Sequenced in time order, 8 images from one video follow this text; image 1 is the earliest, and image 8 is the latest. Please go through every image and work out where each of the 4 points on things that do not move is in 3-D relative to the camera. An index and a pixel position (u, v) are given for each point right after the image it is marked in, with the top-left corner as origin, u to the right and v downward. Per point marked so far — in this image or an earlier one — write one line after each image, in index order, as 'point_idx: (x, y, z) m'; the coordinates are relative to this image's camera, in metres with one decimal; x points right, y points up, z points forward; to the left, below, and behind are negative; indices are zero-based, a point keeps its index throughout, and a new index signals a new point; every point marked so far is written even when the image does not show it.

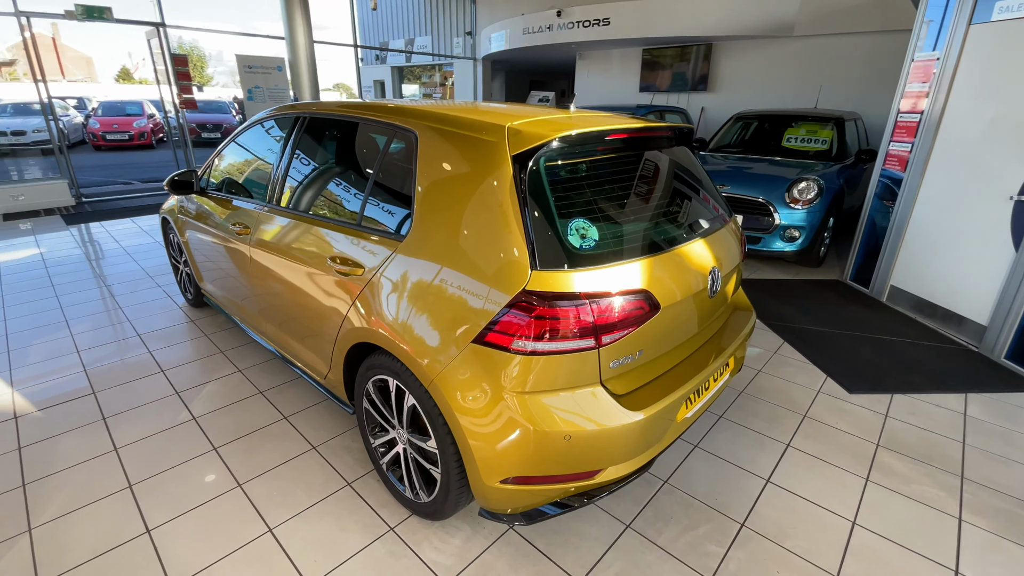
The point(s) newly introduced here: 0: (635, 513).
0: (+0.5, -0.8, +1.8) m
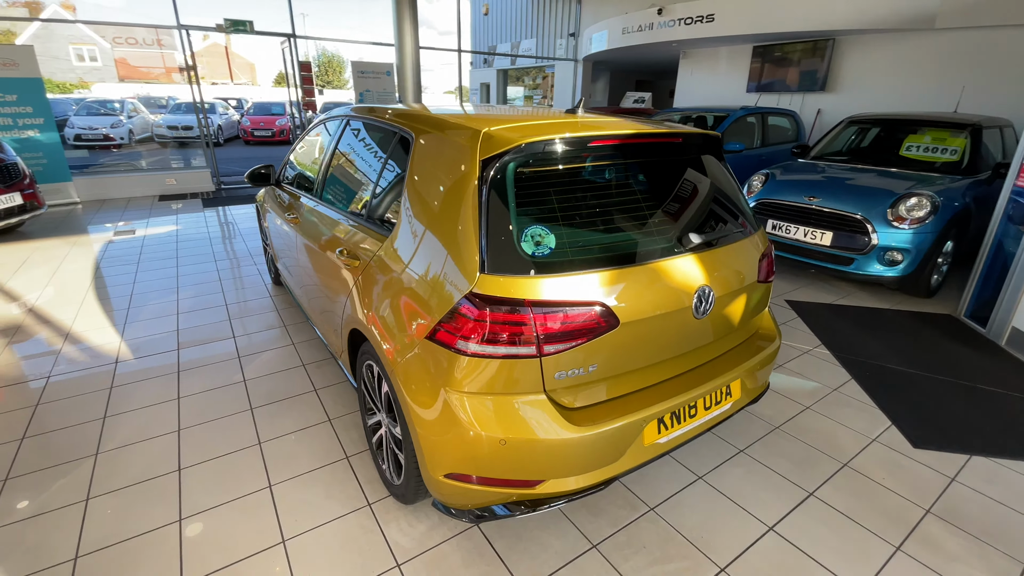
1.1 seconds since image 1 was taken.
0: (+0.3, -0.9, +1.7) m
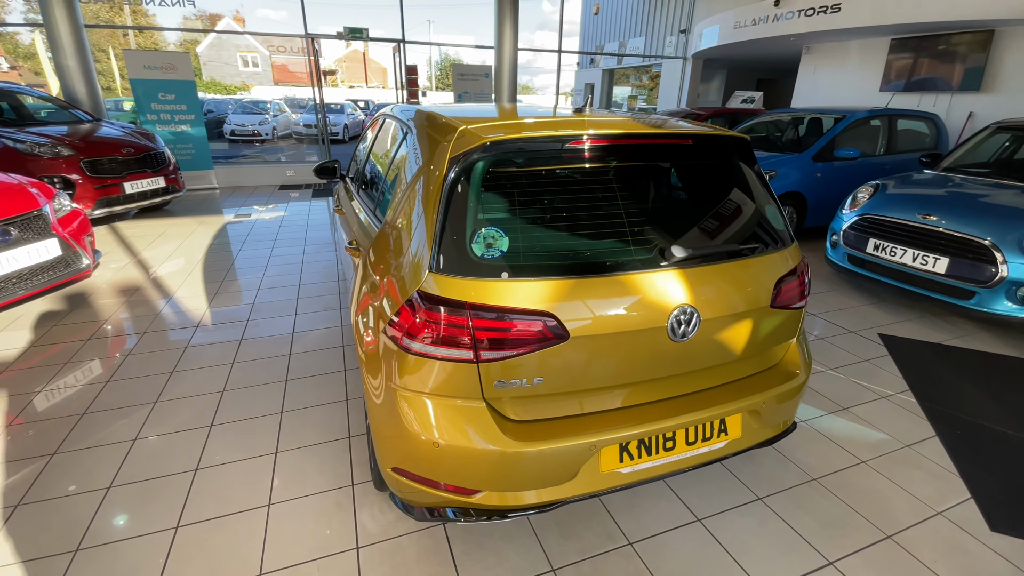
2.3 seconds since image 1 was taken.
0: (+0.2, -0.9, +1.6) m
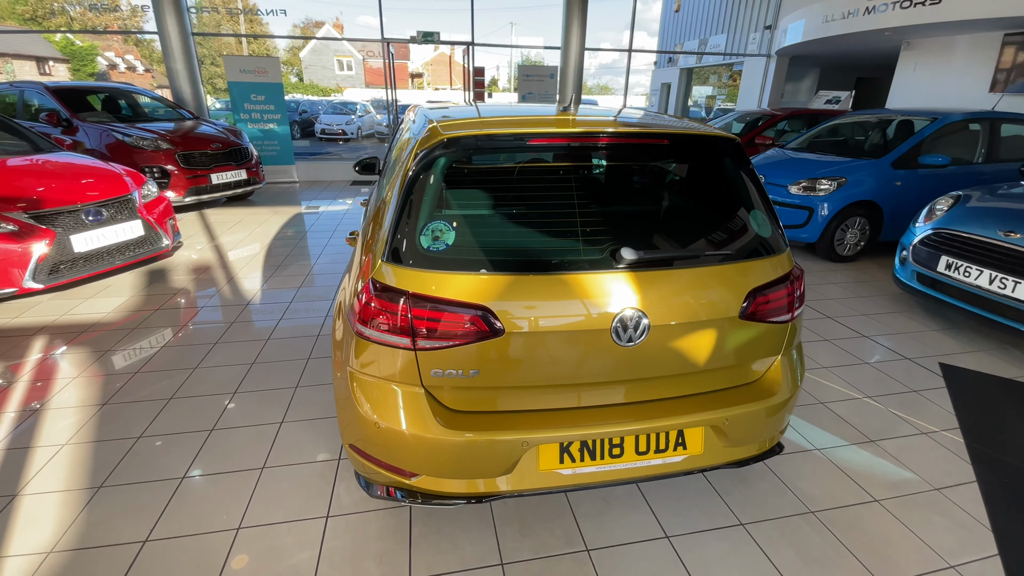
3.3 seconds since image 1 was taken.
0: (0.0, -0.9, +1.6) m
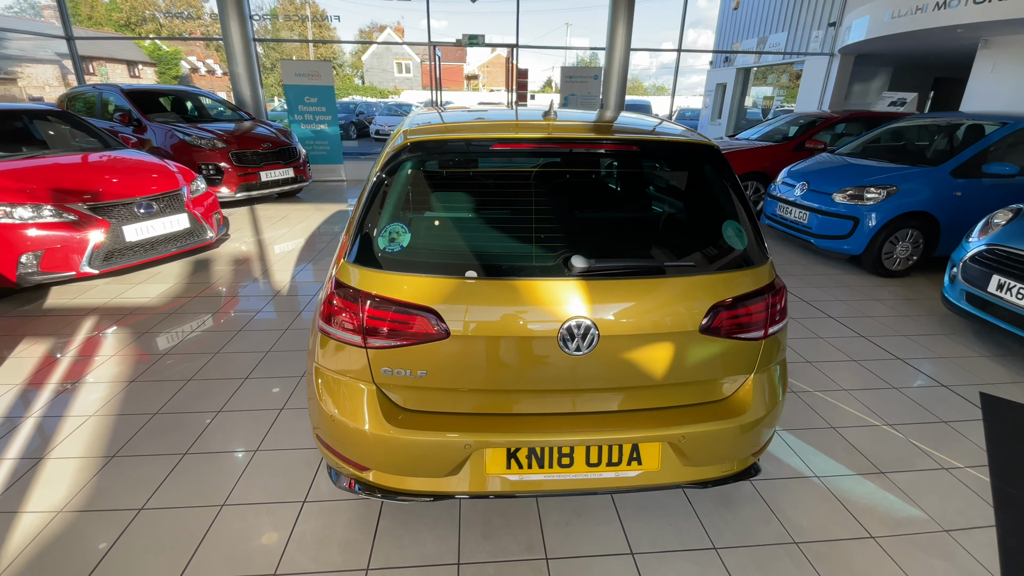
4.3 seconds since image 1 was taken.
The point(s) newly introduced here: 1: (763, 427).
0: (-0.1, -0.9, +1.6) m
1: (+0.8, -0.4, +1.5) m
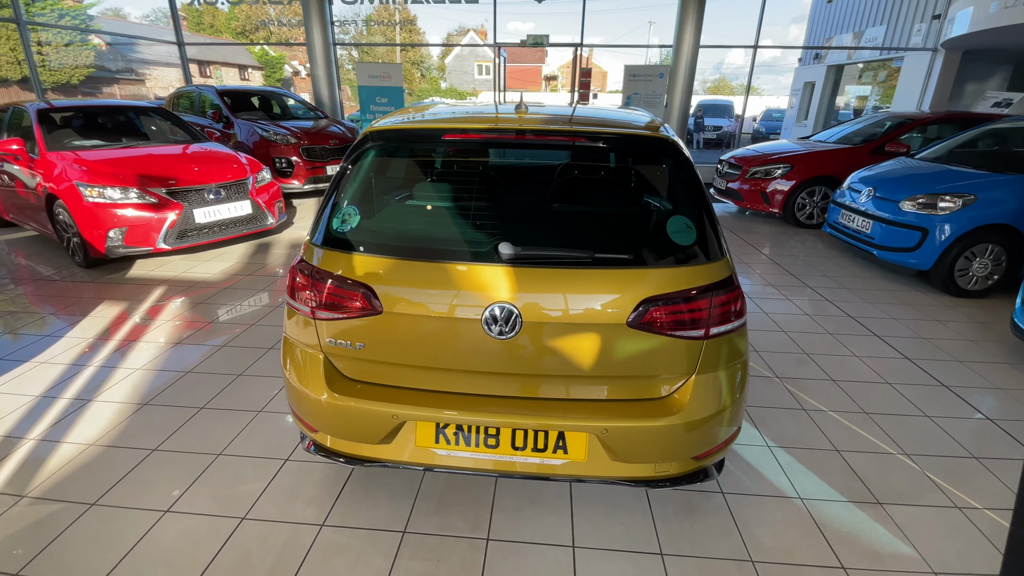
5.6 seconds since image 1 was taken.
0: (-0.3, -0.9, +1.7) m
1: (+0.6, -0.4, +1.4) m
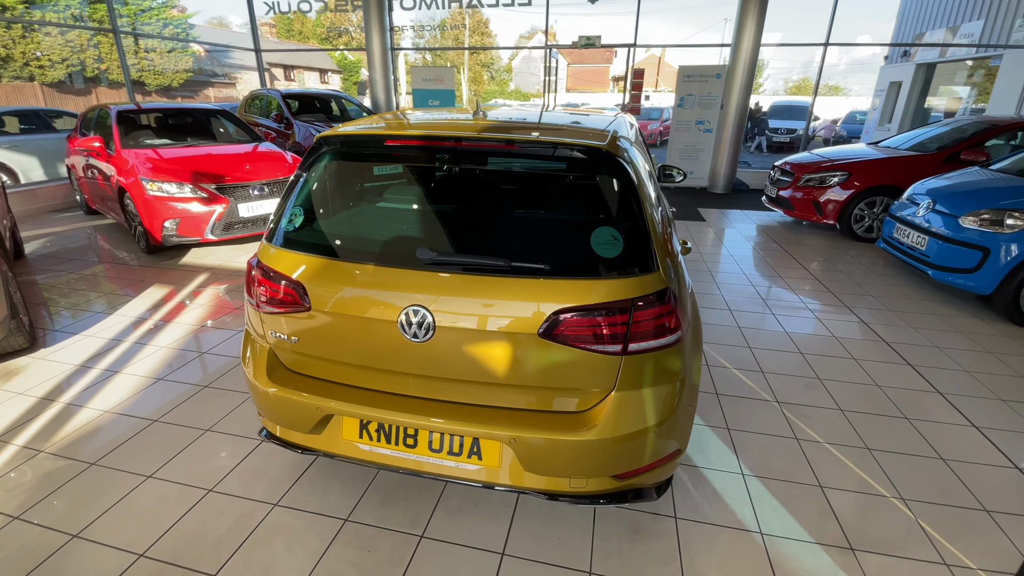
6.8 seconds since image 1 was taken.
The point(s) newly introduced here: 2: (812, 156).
0: (-0.5, -0.9, +1.8) m
1: (+0.3, -0.5, +1.4) m
2: (+3.6, +1.6, +5.7) m
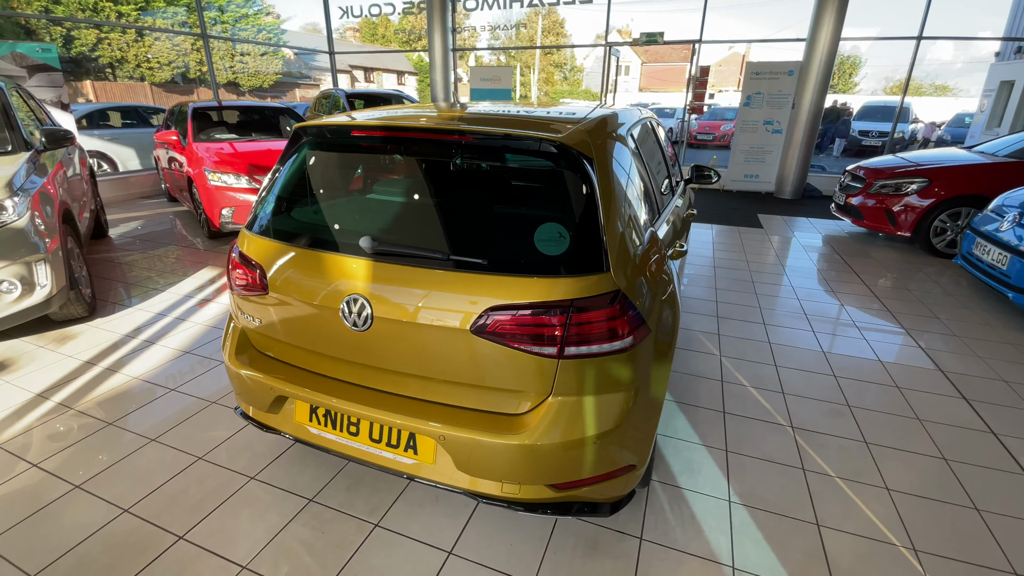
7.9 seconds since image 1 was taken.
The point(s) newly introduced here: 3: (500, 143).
0: (-0.7, -0.8, +1.8) m
1: (+0.1, -0.5, +1.3) m
2: (+4.0, +1.4, +5.2) m
3: (0.0, +0.4, +1.4) m
